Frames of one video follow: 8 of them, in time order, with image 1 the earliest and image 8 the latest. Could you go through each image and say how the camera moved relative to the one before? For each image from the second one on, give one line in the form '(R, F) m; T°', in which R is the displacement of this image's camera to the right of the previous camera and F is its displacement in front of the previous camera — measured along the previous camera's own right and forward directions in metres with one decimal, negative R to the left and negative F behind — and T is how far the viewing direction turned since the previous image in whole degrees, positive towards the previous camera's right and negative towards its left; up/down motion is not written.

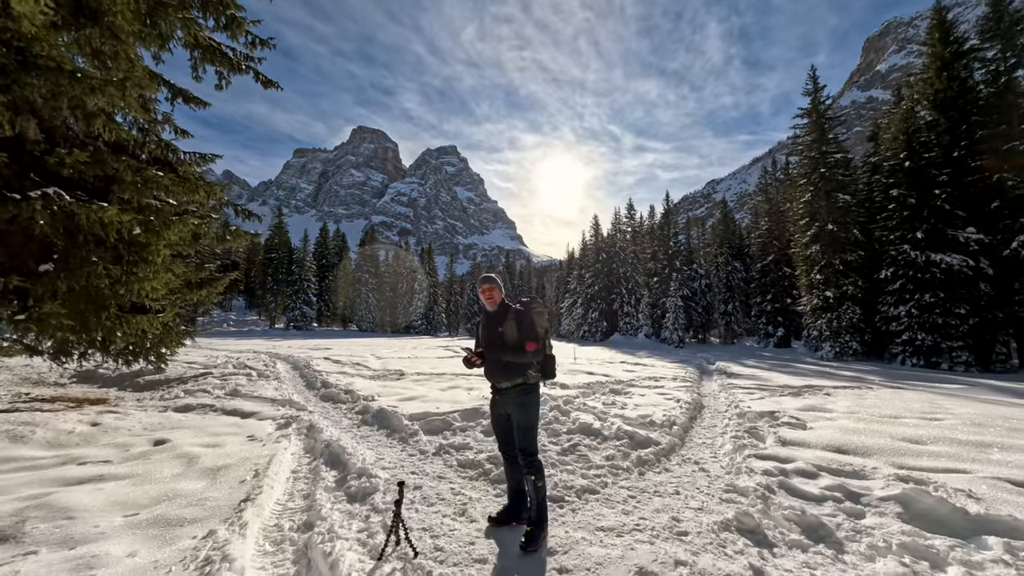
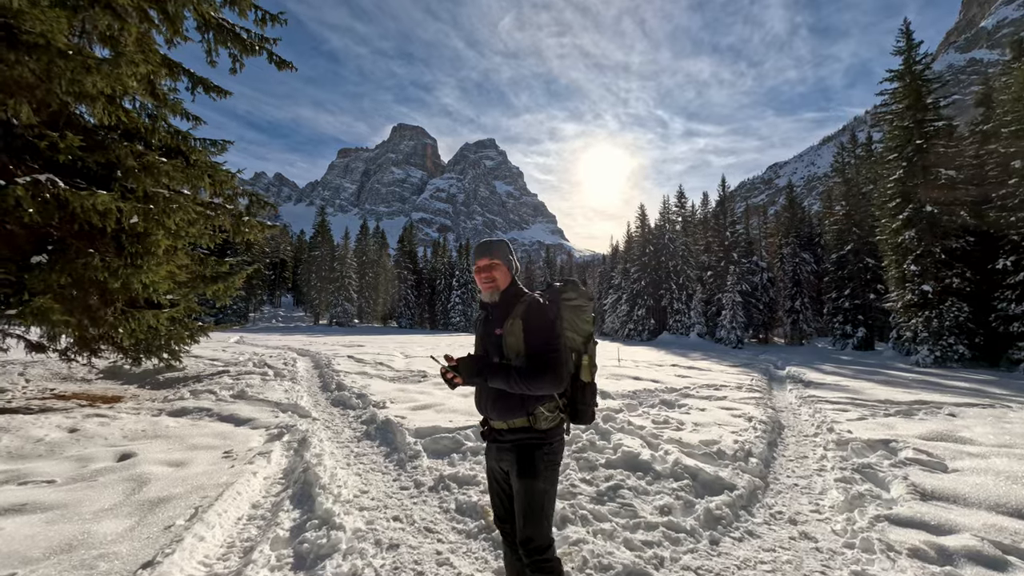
(+0.3, +1.7) m; -6°
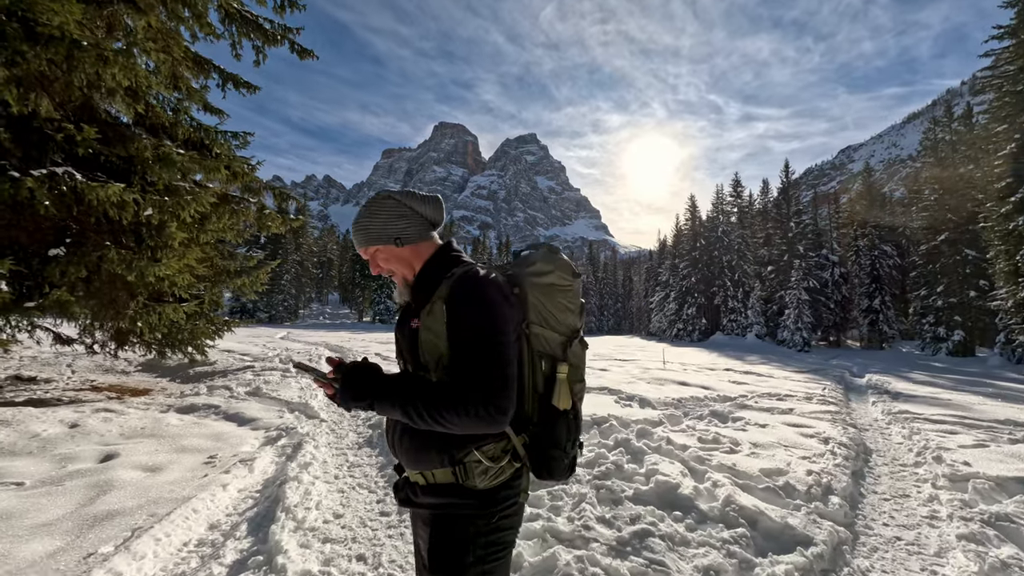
(+0.5, +1.1) m; -6°
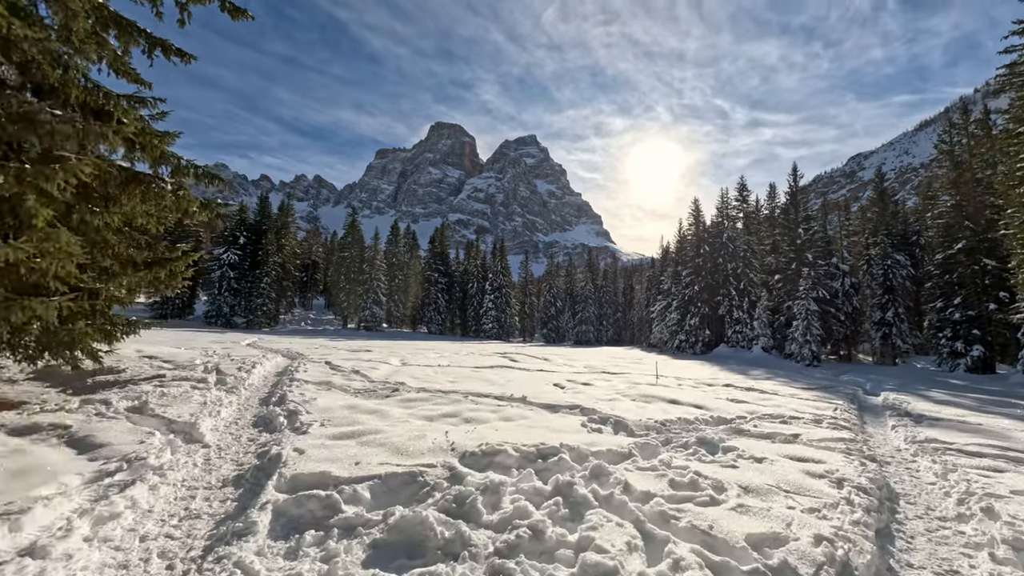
(+1.2, +1.6) m; -1°
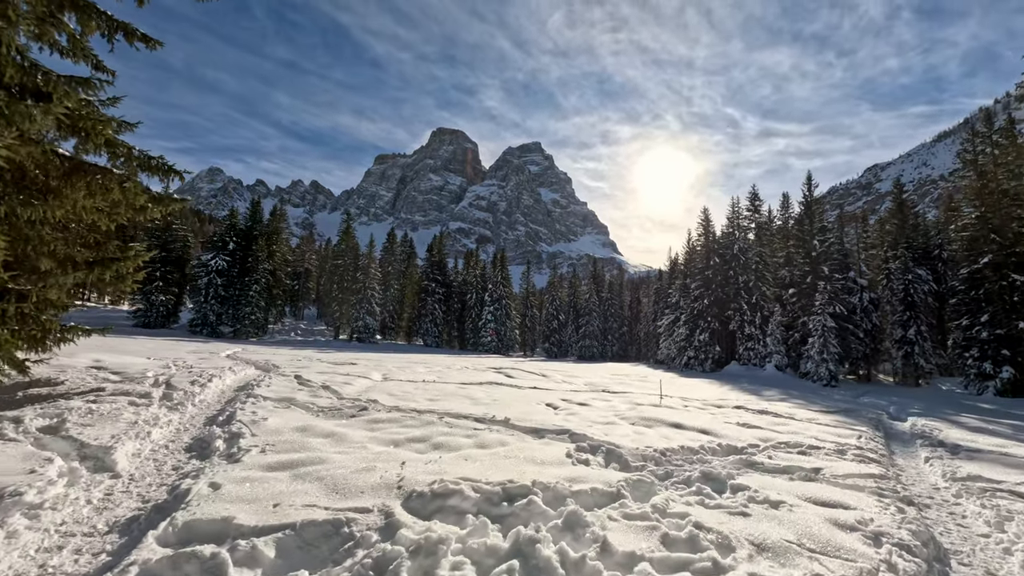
(+0.5, +0.9) m; -1°
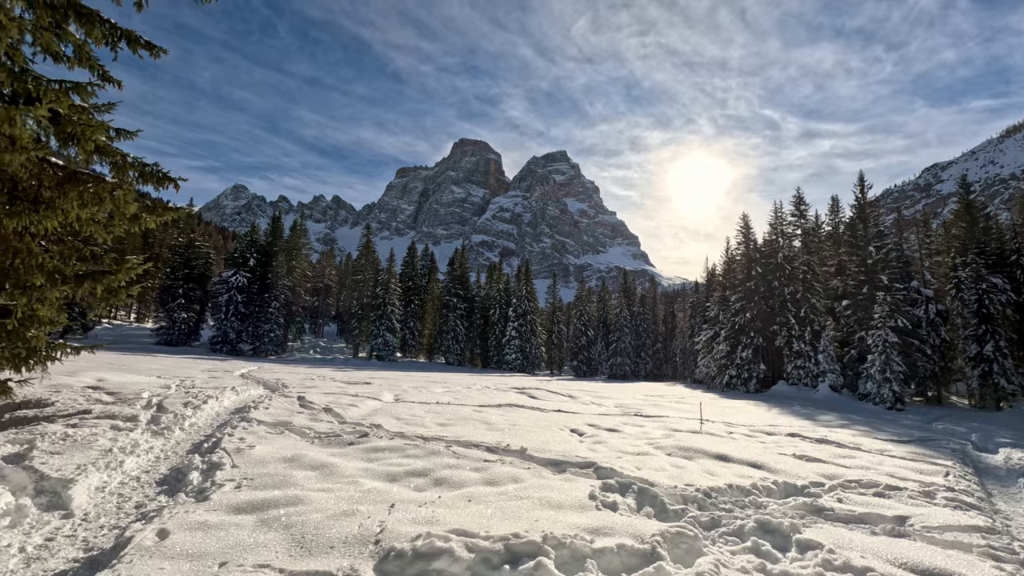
(+0.3, +0.9) m; -4°
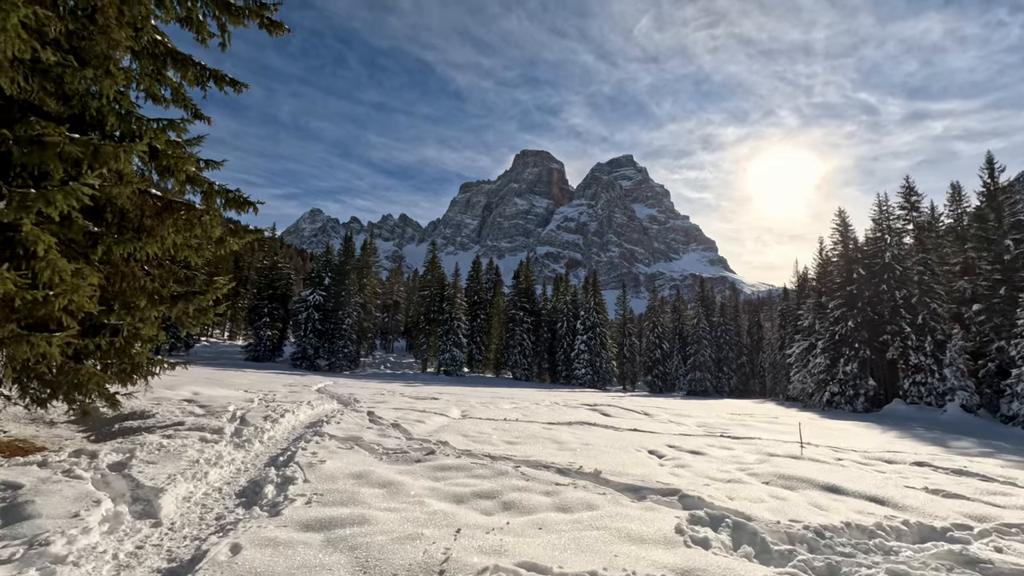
(-0.1, +0.4) m; -9°
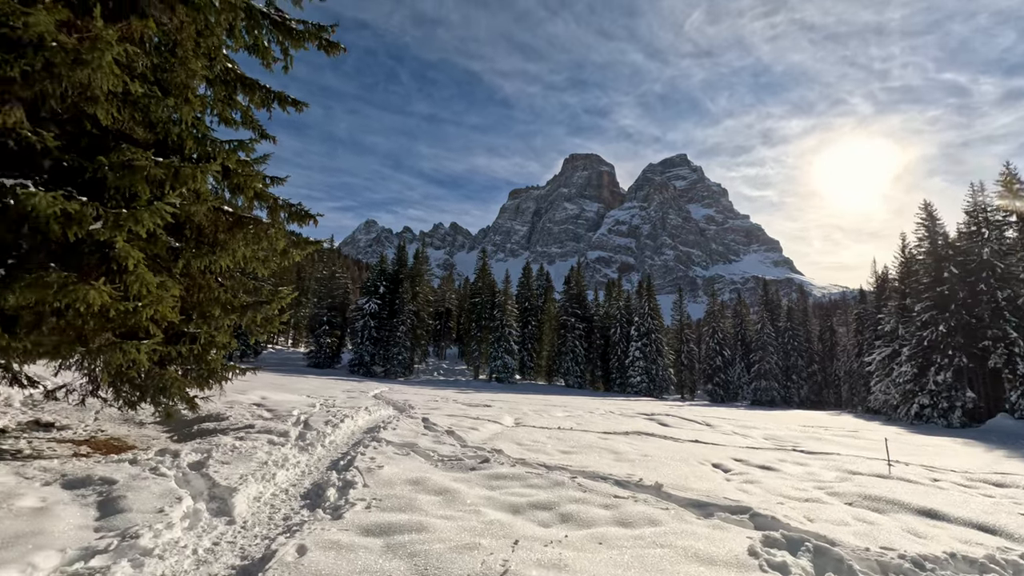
(-0.1, +0.1) m; -6°
